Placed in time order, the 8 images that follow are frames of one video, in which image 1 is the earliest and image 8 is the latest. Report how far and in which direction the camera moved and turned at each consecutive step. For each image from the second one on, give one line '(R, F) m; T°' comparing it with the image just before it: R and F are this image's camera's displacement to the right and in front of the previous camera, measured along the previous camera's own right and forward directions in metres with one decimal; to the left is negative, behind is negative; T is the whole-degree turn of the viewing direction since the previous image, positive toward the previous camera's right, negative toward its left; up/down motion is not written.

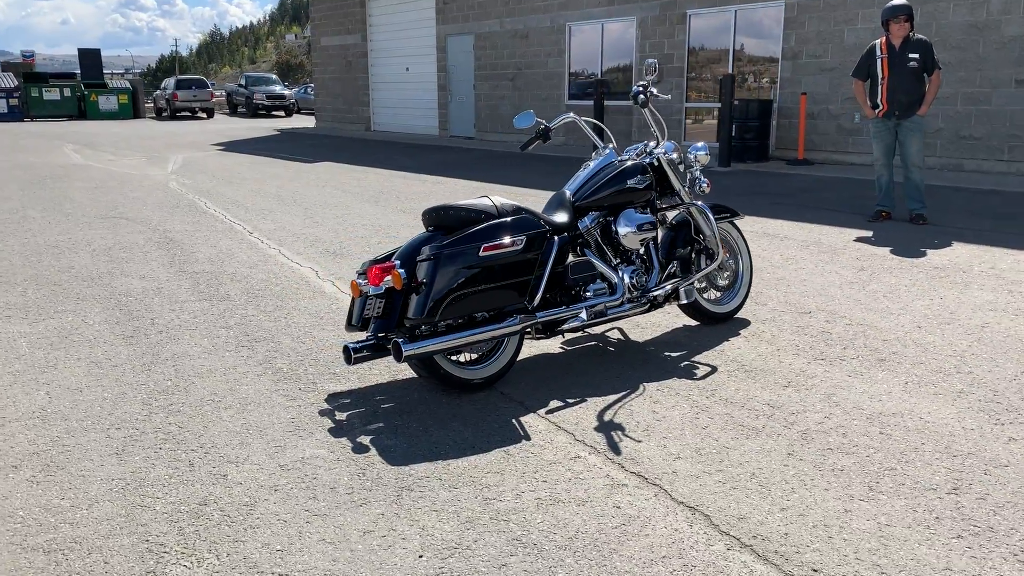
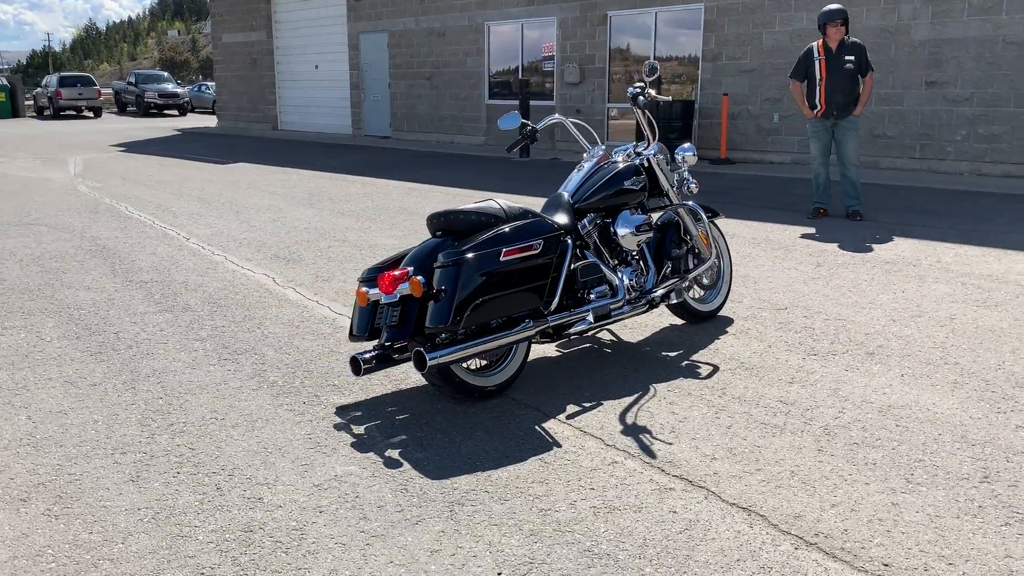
(-0.6, +0.1) m; +7°
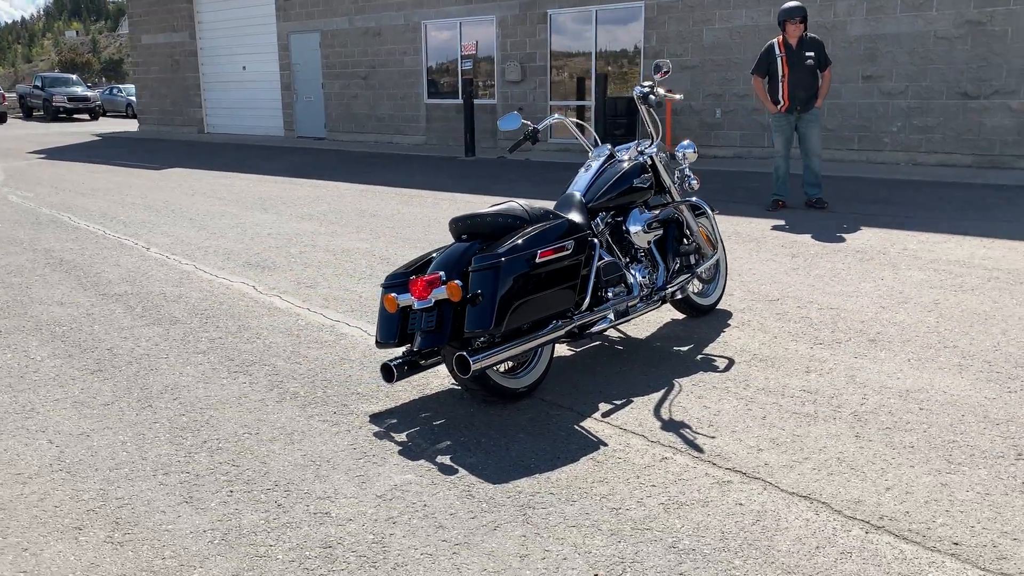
(-0.5, 0.0) m; +5°
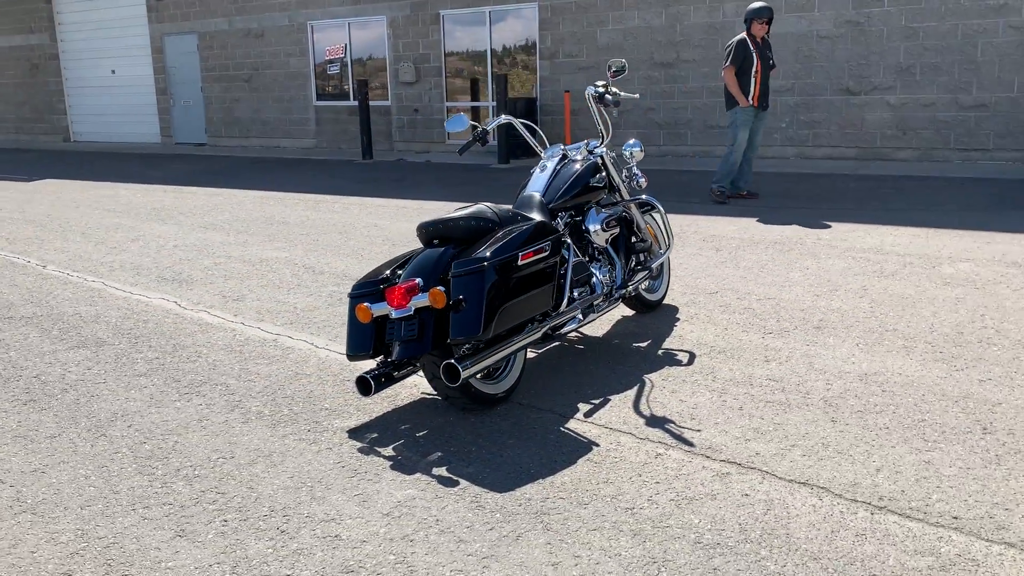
(-0.5, +0.1) m; +8°
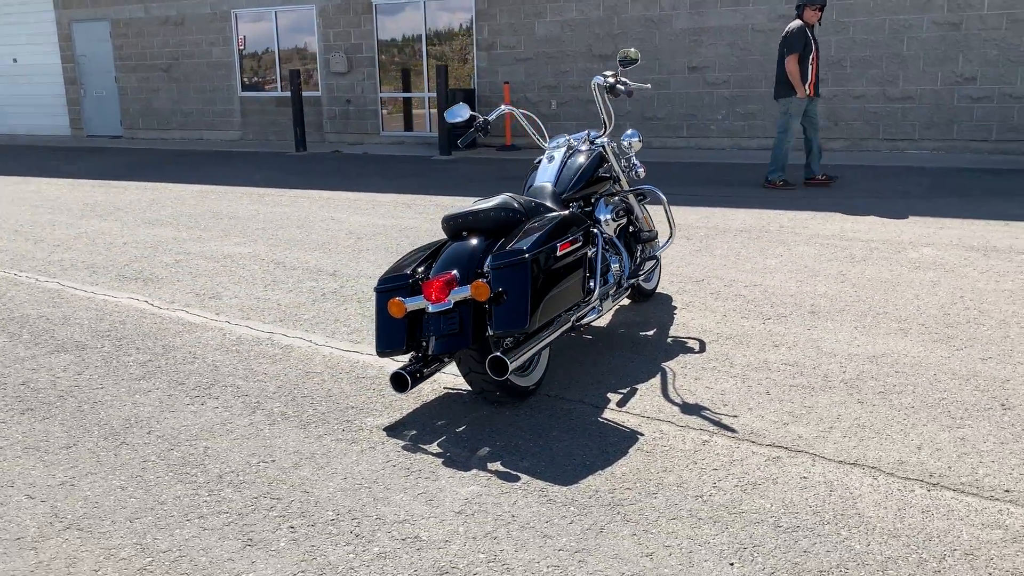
(-0.6, +0.1) m; +6°
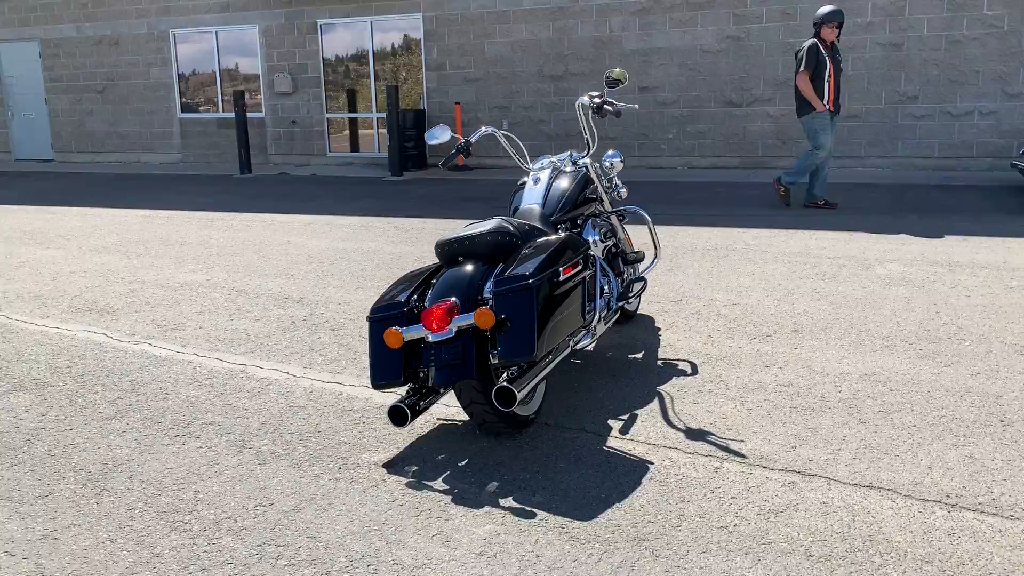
(-0.3, +0.1) m; +4°
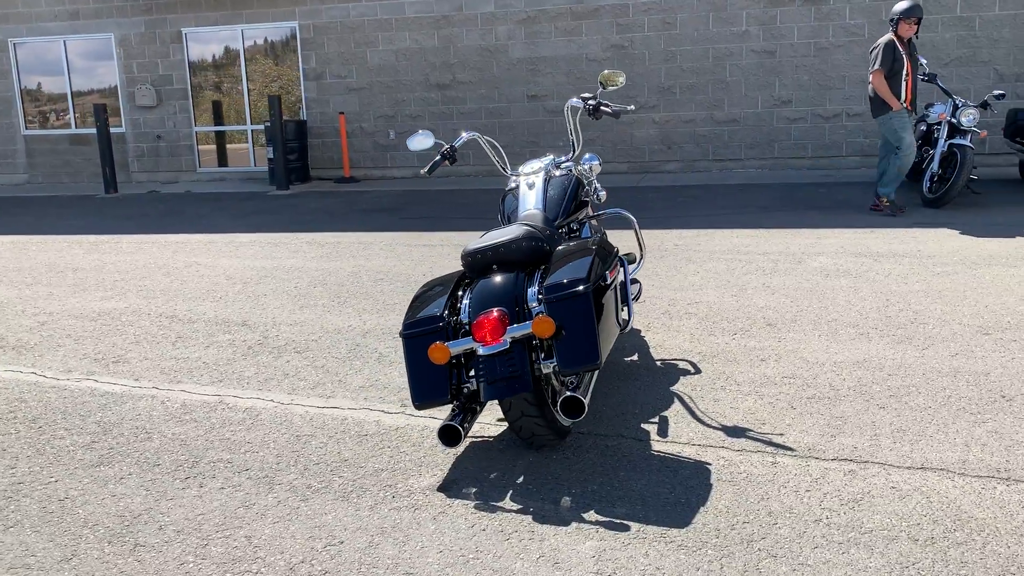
(-0.9, +0.2) m; +10°
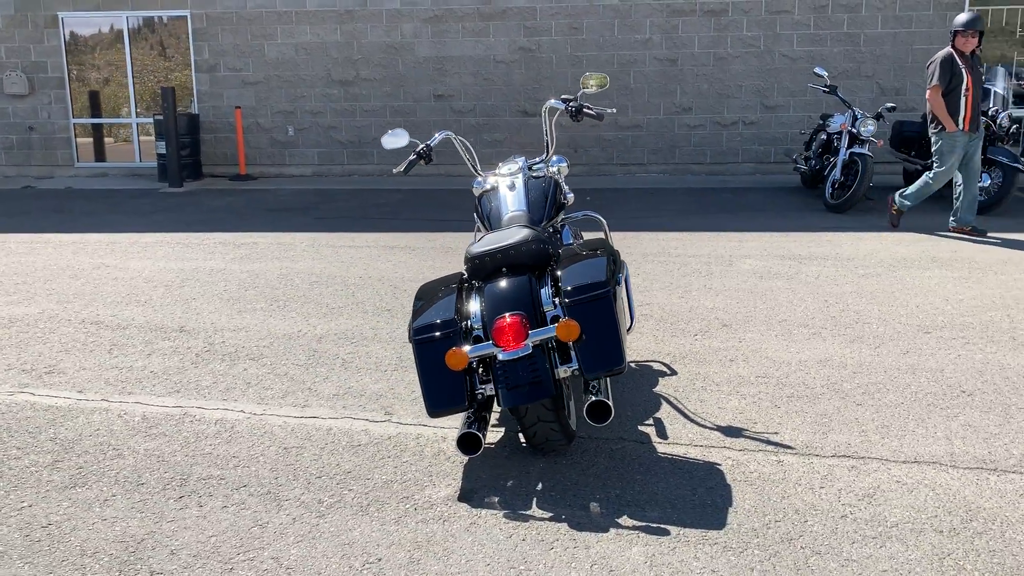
(-0.6, +0.1) m; +9°
